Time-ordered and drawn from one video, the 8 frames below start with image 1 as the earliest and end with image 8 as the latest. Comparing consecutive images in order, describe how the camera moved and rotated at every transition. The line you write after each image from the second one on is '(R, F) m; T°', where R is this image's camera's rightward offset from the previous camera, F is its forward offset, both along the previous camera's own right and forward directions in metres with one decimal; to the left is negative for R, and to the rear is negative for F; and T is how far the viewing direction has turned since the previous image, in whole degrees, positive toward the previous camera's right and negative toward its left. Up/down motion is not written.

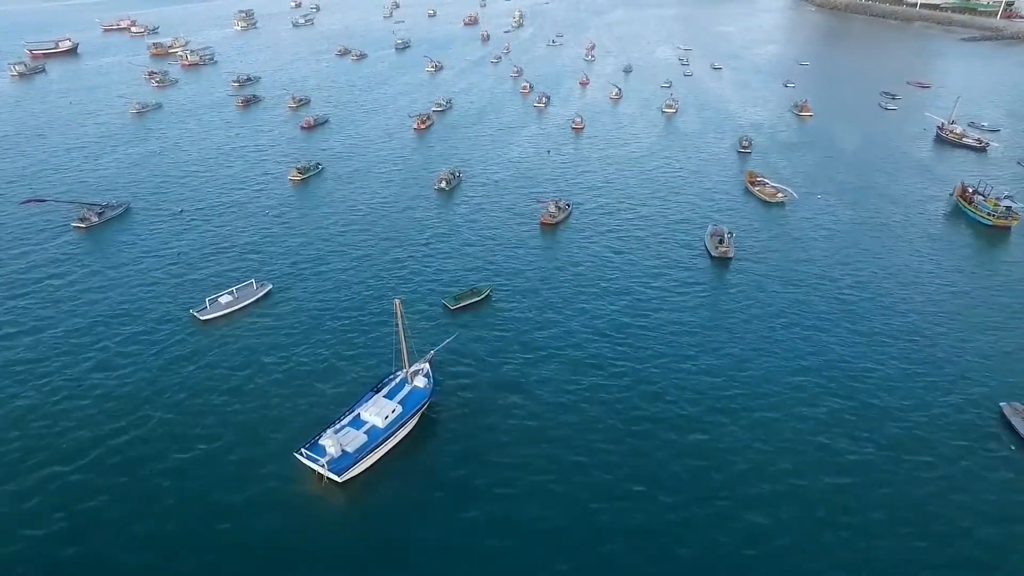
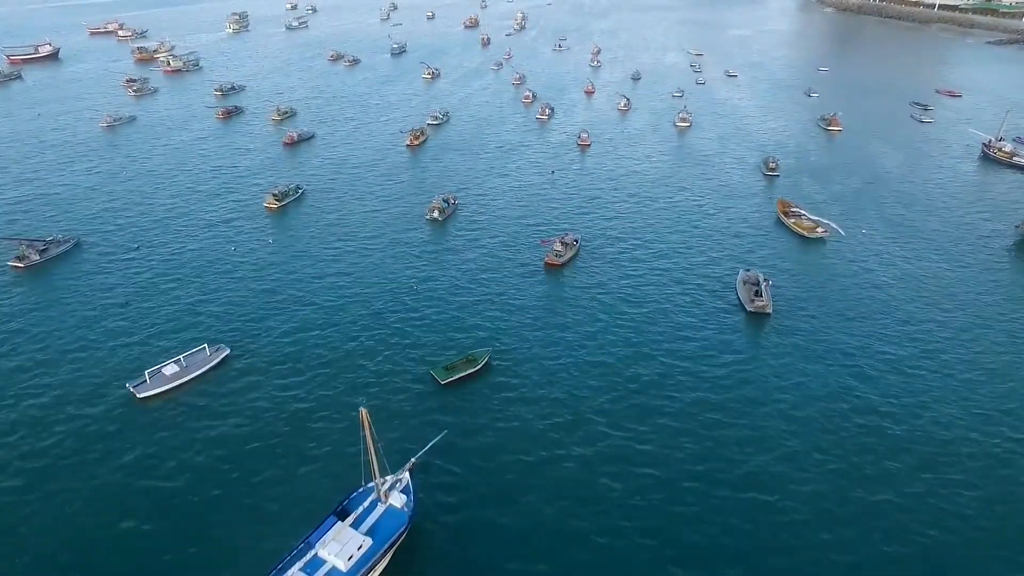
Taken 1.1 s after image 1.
(+0.1, +14.3) m; 0°
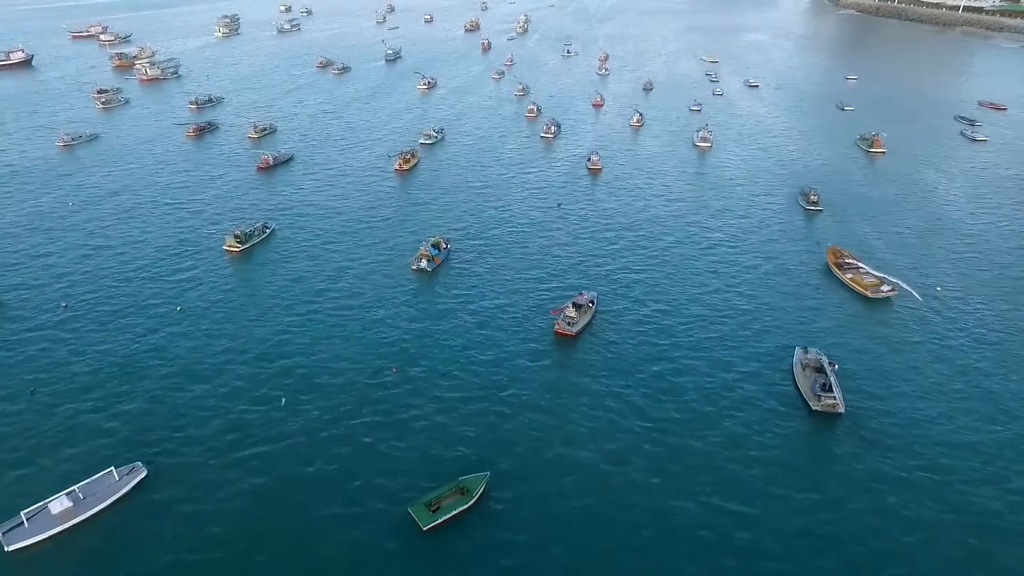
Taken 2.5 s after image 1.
(+0.1, +18.0) m; 0°
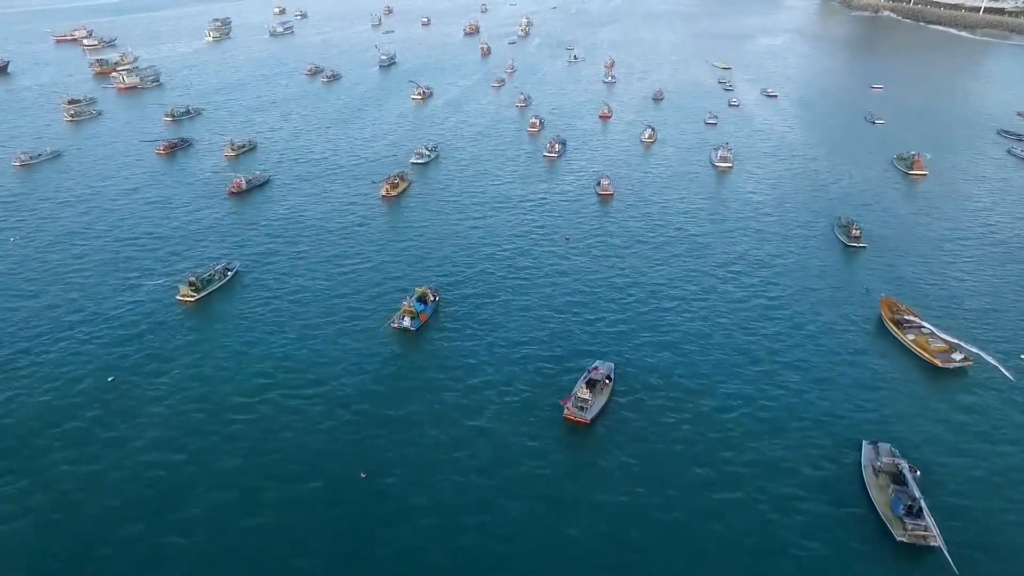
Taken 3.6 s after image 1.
(+0.2, +14.6) m; 0°
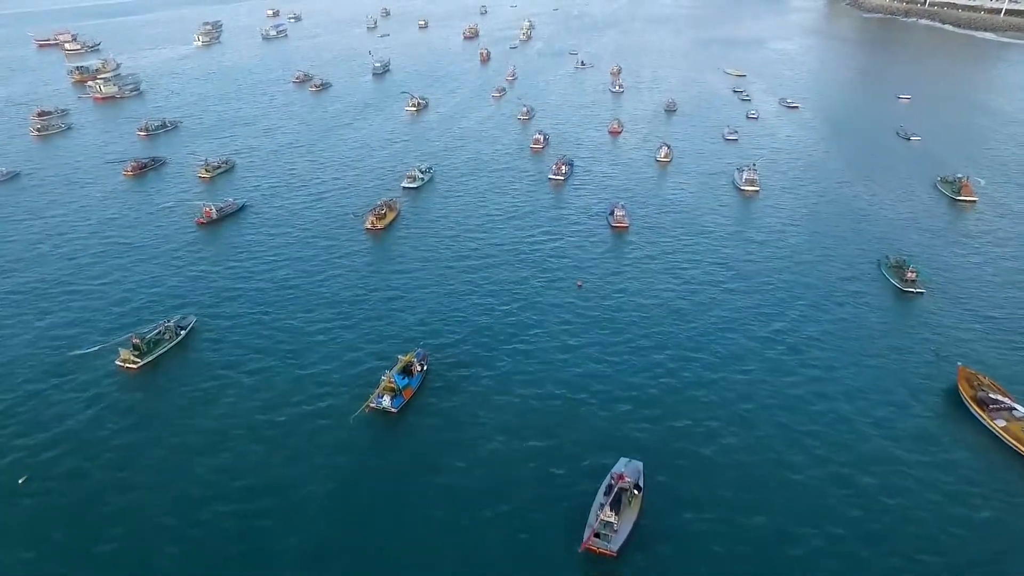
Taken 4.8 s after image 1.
(-0.2, +14.2) m; 0°
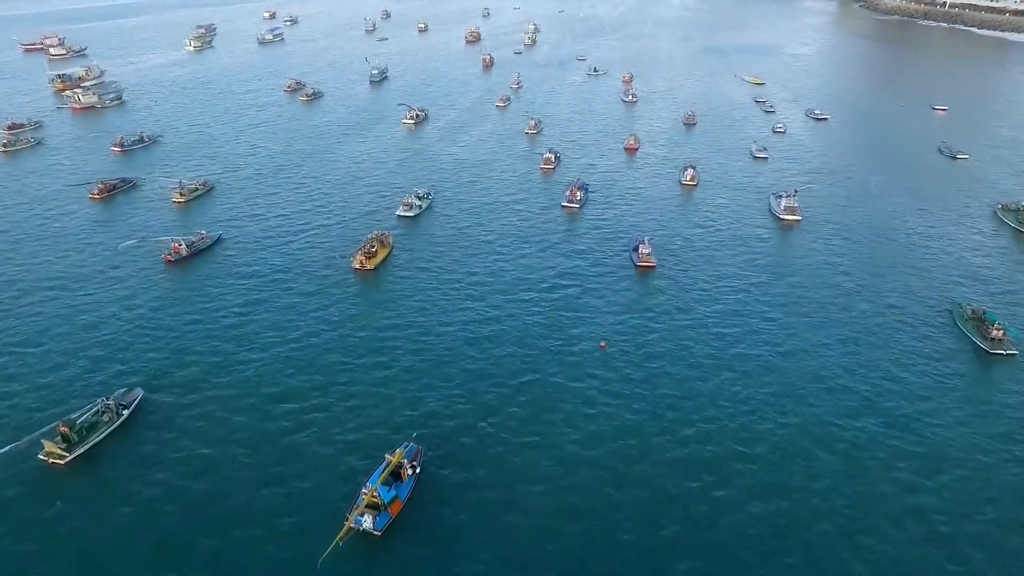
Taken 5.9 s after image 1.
(-0.8, +14.2) m; 0°
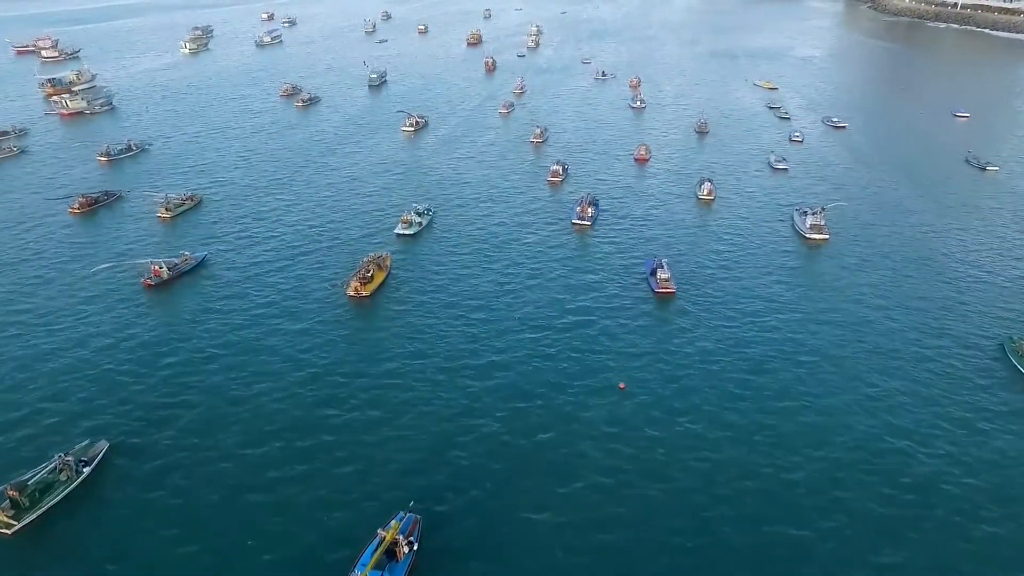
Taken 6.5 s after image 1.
(-0.6, +7.5) m; 0°
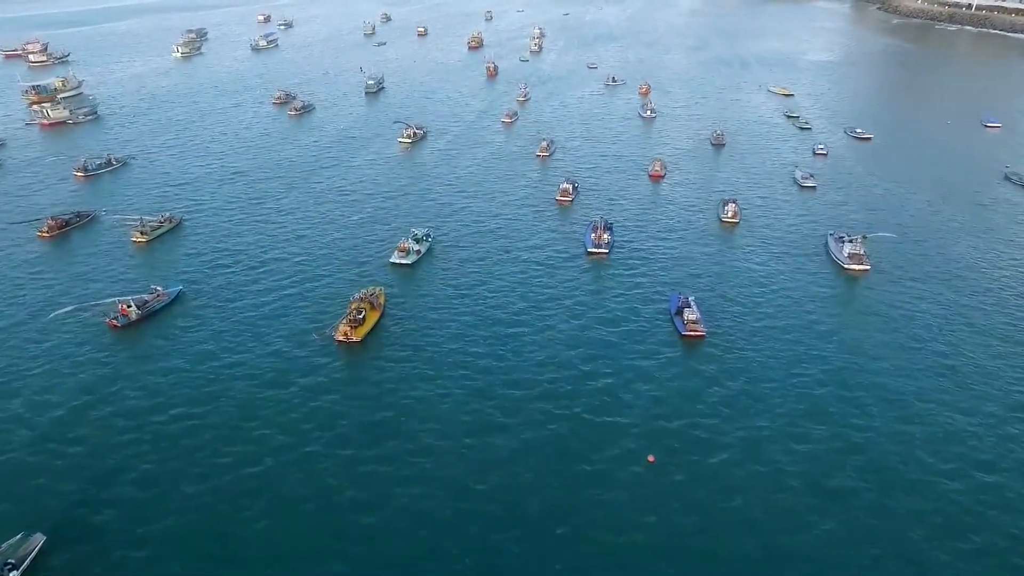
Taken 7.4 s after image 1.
(-0.8, +10.1) m; 0°
